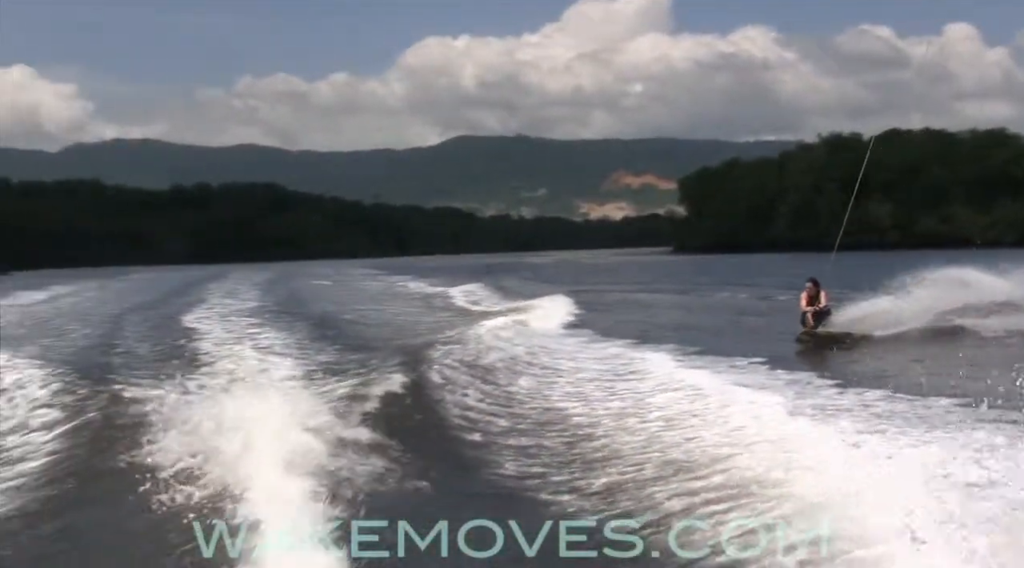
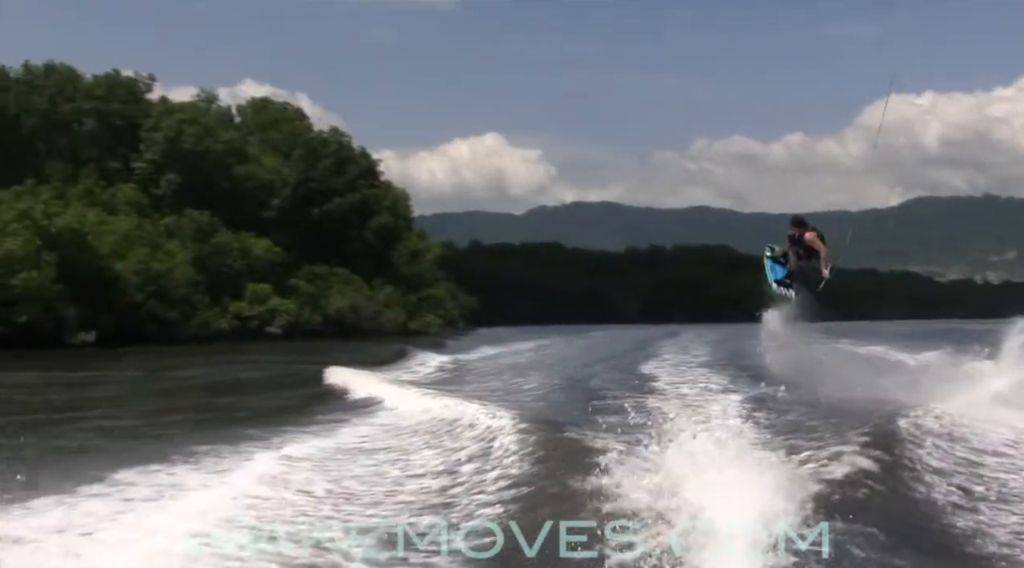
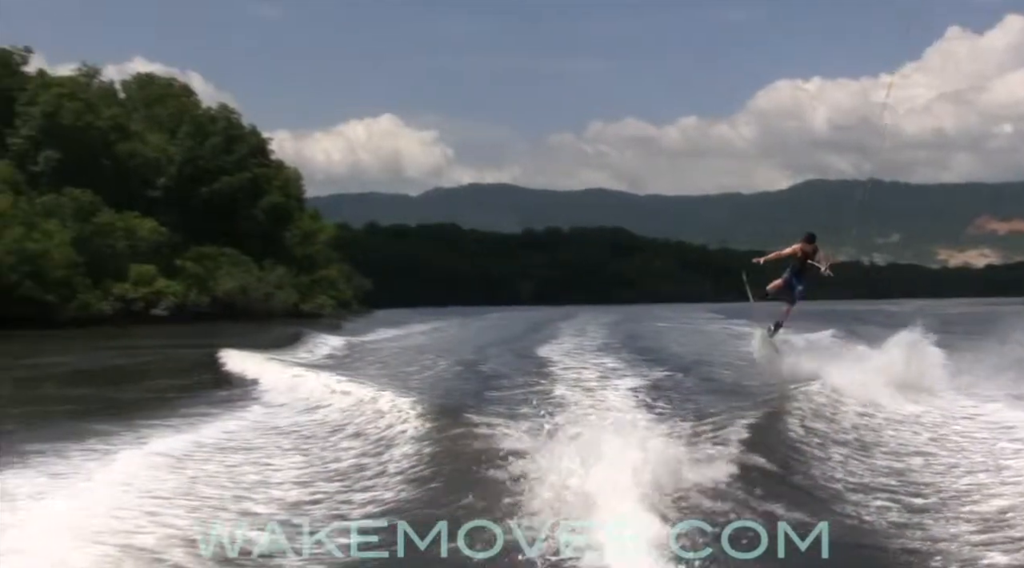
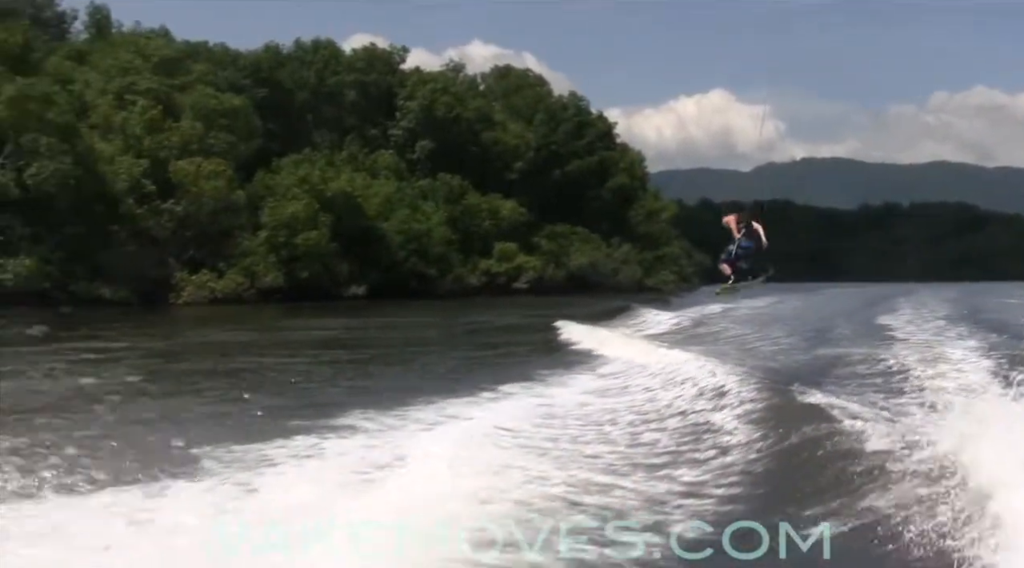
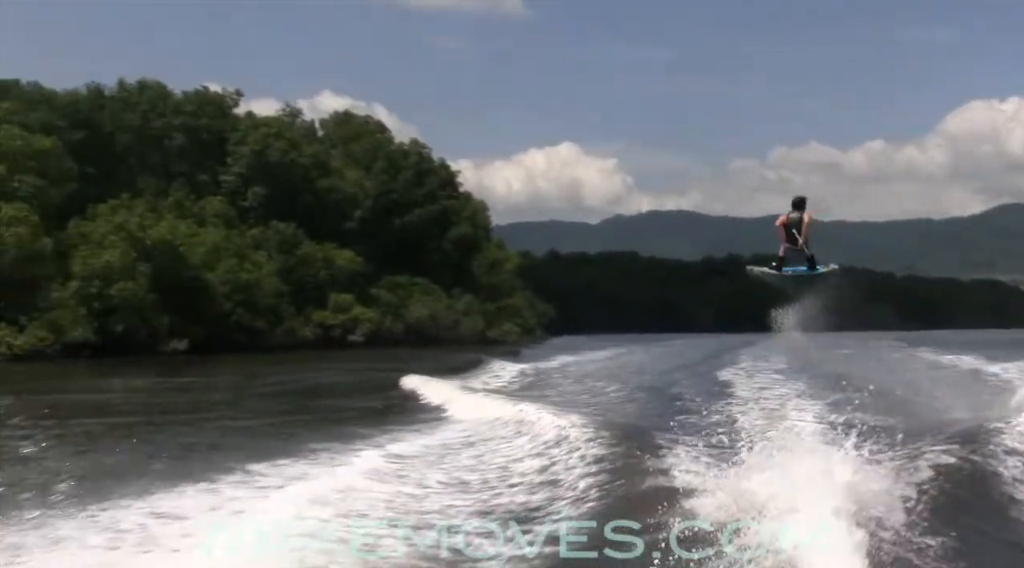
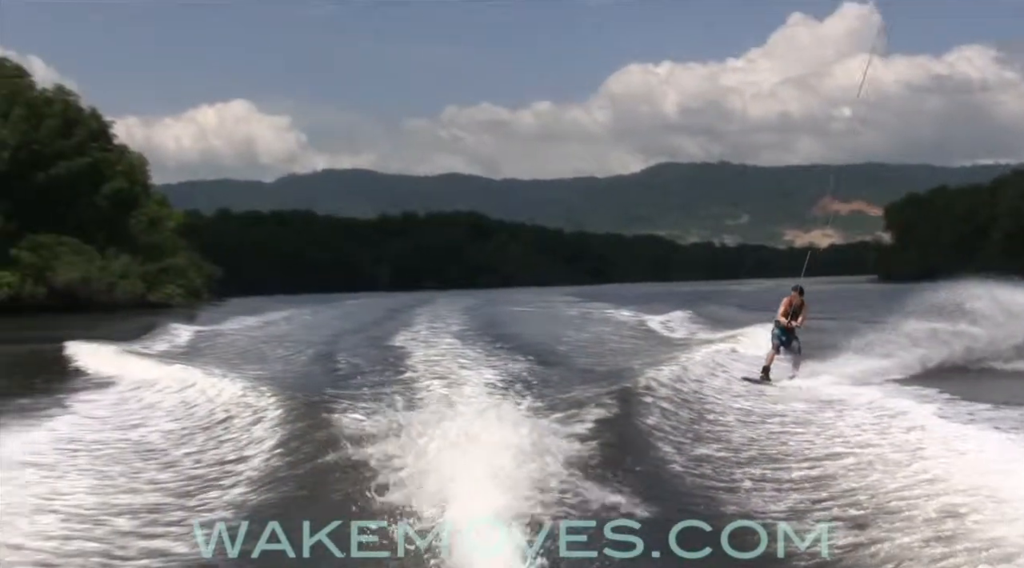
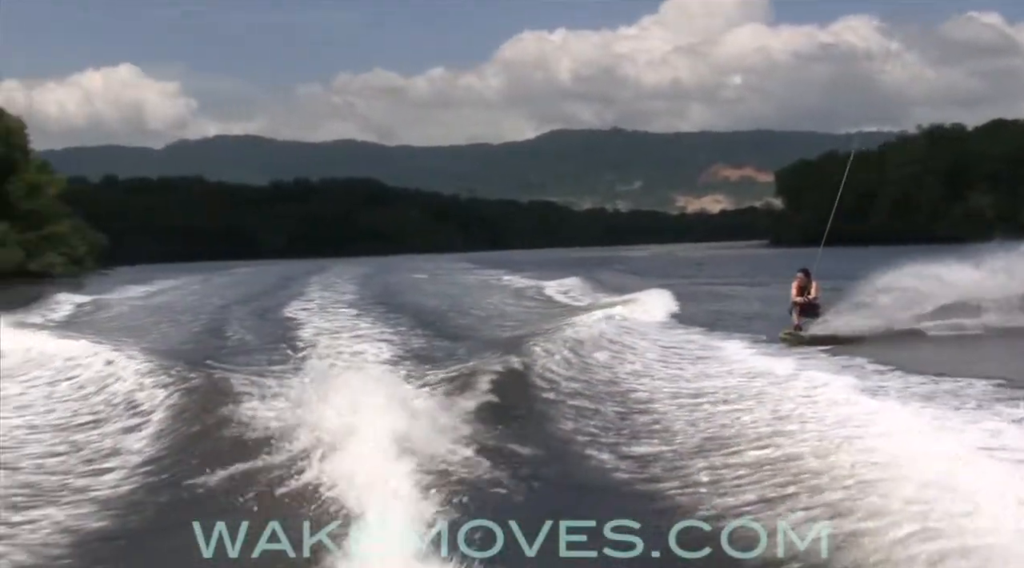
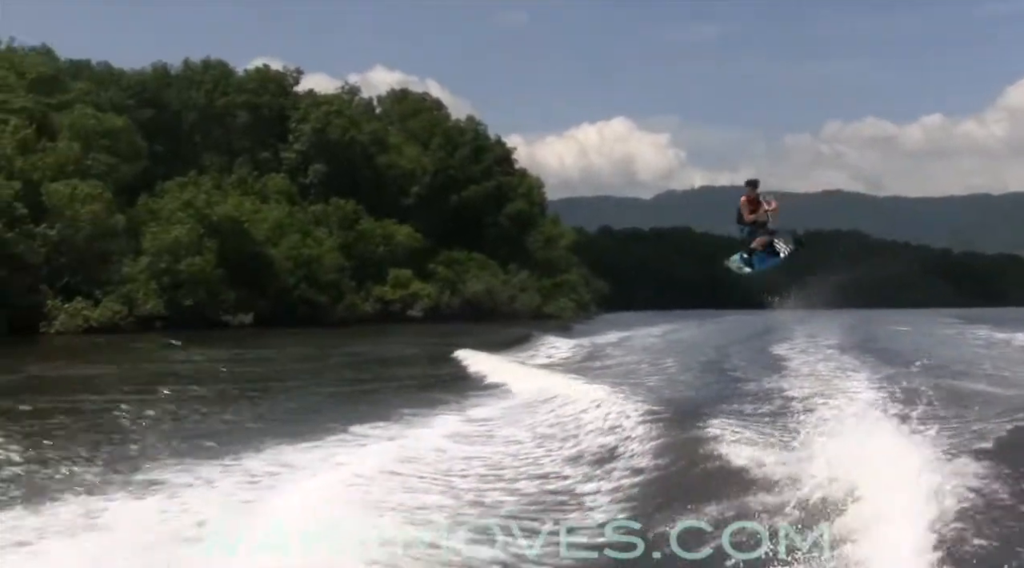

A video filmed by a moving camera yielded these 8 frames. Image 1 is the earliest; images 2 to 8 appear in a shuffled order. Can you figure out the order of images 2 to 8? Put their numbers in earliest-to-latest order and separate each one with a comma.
7, 6, 3, 2, 5, 8, 4
